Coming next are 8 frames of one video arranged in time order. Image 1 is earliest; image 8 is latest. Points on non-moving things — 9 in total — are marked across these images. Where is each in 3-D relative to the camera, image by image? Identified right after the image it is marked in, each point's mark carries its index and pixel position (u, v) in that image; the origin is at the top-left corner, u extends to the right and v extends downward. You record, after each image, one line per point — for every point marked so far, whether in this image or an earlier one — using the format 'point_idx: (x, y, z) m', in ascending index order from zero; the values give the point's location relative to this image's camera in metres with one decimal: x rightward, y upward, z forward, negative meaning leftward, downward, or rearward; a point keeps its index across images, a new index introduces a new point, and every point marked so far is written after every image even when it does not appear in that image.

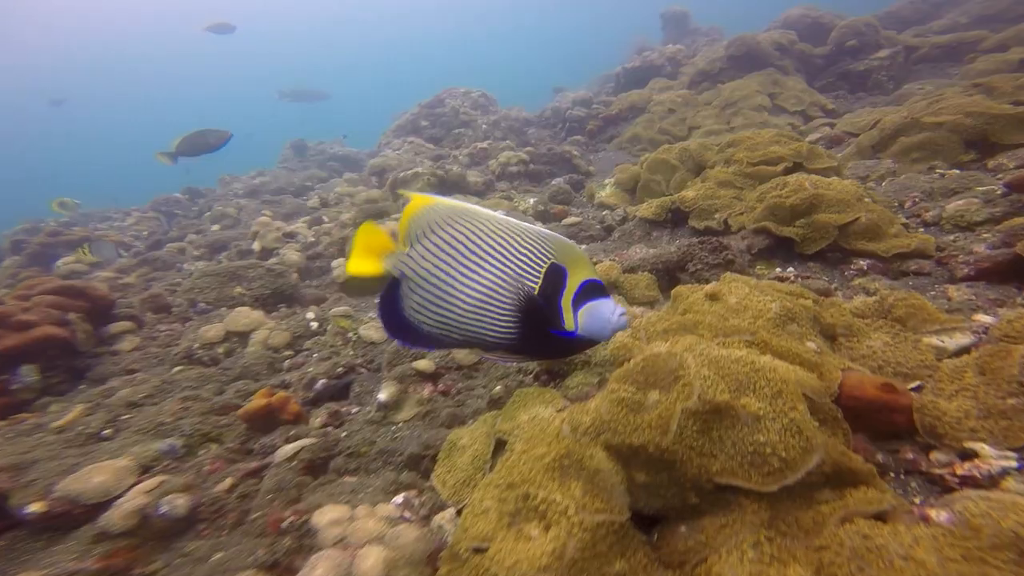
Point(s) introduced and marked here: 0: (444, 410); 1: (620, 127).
0: (-0.7, -1.3, +3.9) m
1: (+4.6, +7.2, +17.6) m
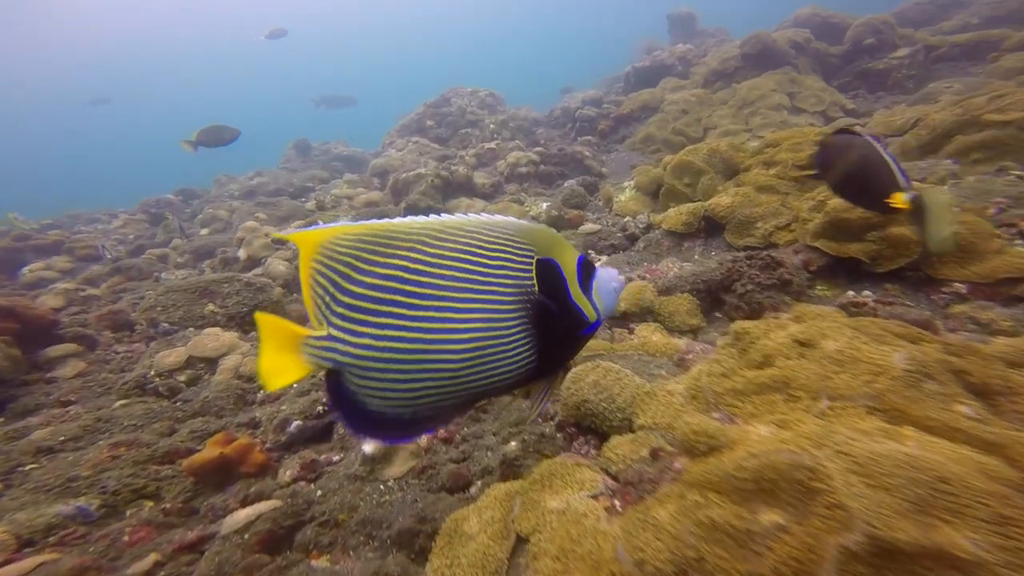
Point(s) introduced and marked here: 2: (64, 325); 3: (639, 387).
0: (-0.6, -1.5, +3.2) m
1: (+4.9, +6.9, +17.0) m
2: (-7.4, -0.6, +6.4) m
3: (+1.0, -0.7, +2.6) m
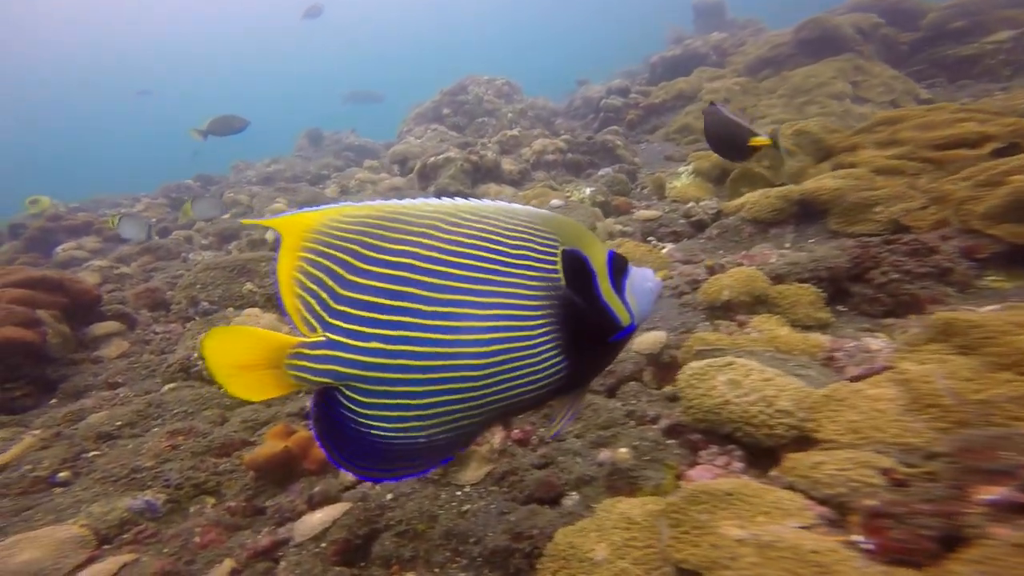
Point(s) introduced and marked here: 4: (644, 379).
0: (+0.1, -1.4, +2.8) m
1: (+6.2, +7.1, +16.3) m
2: (-6.6, -0.2, +6.2) m
3: (+1.7, -0.6, +2.1) m
4: (+1.1, -0.8, +3.2) m
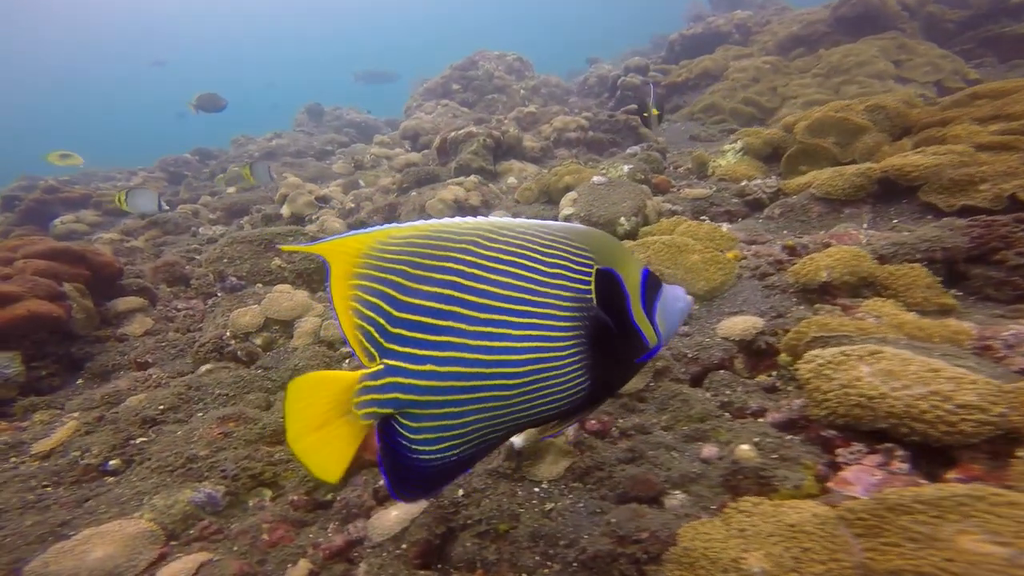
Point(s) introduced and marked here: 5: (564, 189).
0: (+0.7, -1.2, +2.5) m
1: (+7.0, +7.7, +15.6) m
2: (-6.0, +0.3, +5.9) m
3: (+2.3, -0.5, +1.8) m
4: (+1.7, -0.6, +2.9) m
5: (+1.1, +2.0, +7.7) m
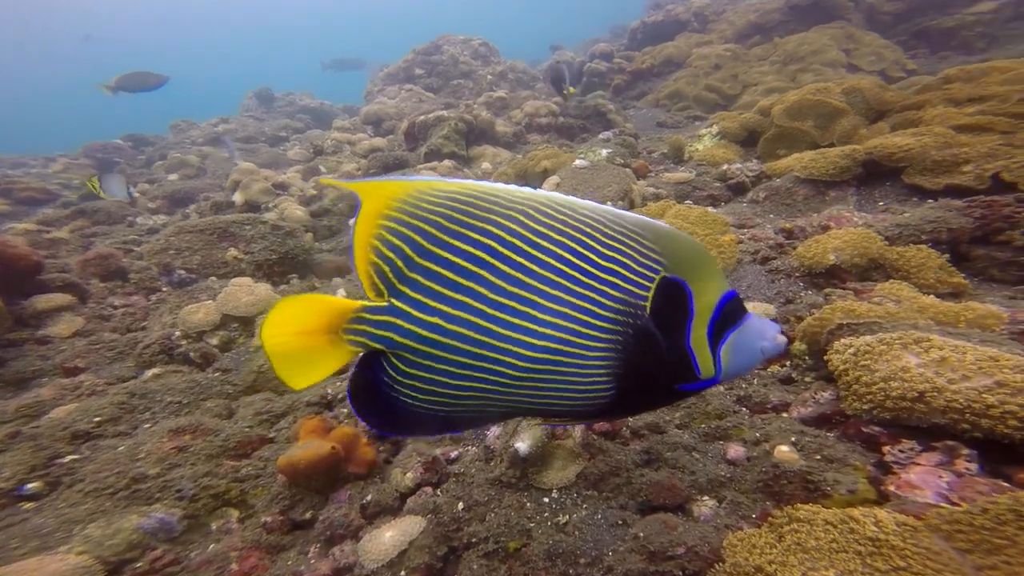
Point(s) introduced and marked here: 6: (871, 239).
0: (+0.8, -1.1, +2.3) m
1: (+5.8, +8.3, +15.6) m
2: (-6.2, +0.2, +5.2) m
3: (+2.4, -0.4, +1.7) m
4: (+1.7, -0.5, +2.8) m
5: (+0.6, +2.2, +7.4) m
6: (+2.9, +0.4, +3.1) m
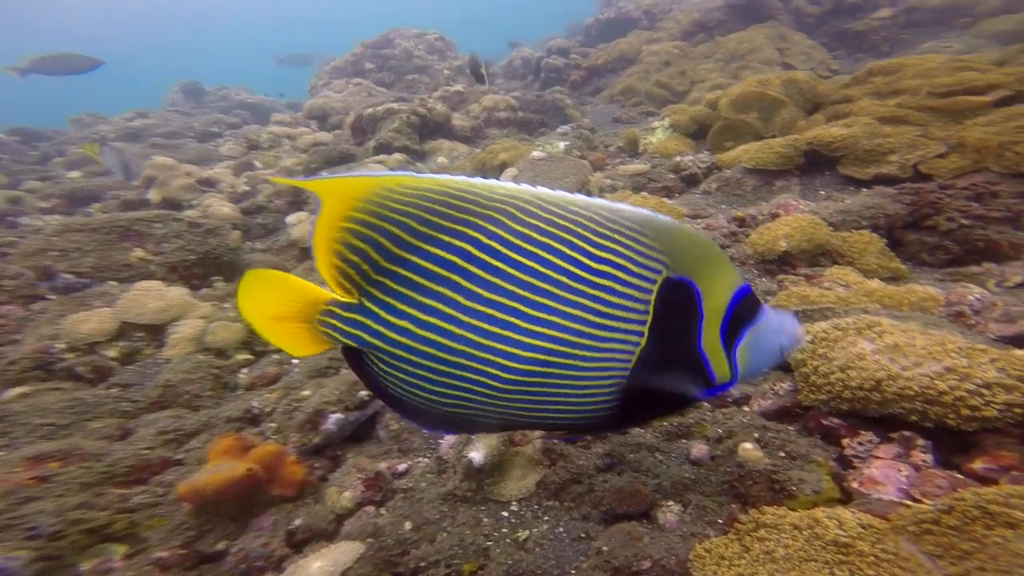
0: (+0.5, -1.1, +2.2) m
1: (+3.9, +8.6, +15.8) m
2: (-6.7, 0.0, +4.3) m
3: (+2.2, -0.3, +1.7) m
4: (+1.4, -0.4, +2.7) m
5: (-0.2, +2.3, +7.2) m
6: (+2.5, +0.5, +3.2) m
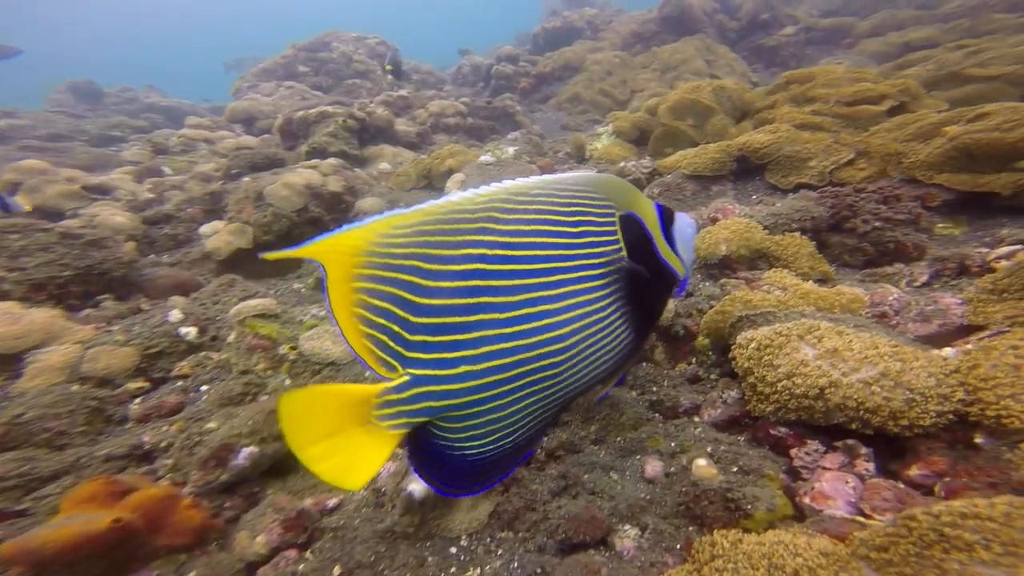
0: (+0.3, -1.2, +2.0) m
1: (+1.8, +8.5, +16.0) m
2: (-7.3, -0.3, +3.3) m
3: (+1.9, -0.3, +1.8) m
4: (+1.0, -0.5, +2.7) m
5: (-1.2, +2.1, +7.0) m
6: (+2.0, +0.5, +3.3) m
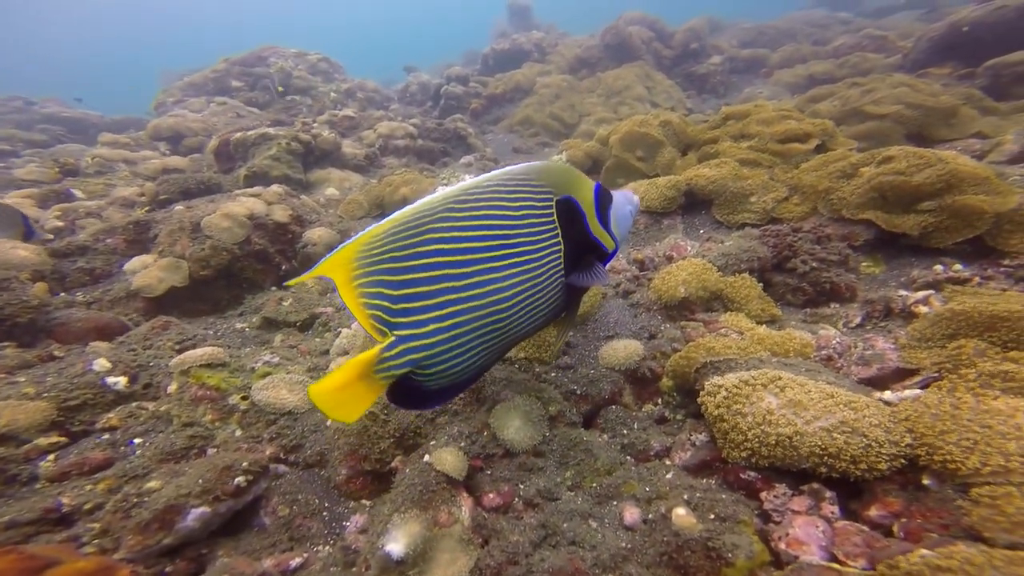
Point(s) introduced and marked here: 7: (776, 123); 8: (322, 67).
0: (+0.2, -1.5, +2.0) m
1: (-0.2, +7.7, +16.4) m
2: (-7.4, -0.8, +2.5) m
3: (+1.8, -0.6, +2.0) m
4: (+0.8, -0.8, +2.7) m
5: (-1.9, +1.6, +6.9) m
6: (+1.8, +0.2, +3.5) m
7: (+4.5, +2.8, +6.5) m
8: (-9.2, +11.4, +19.2) m
